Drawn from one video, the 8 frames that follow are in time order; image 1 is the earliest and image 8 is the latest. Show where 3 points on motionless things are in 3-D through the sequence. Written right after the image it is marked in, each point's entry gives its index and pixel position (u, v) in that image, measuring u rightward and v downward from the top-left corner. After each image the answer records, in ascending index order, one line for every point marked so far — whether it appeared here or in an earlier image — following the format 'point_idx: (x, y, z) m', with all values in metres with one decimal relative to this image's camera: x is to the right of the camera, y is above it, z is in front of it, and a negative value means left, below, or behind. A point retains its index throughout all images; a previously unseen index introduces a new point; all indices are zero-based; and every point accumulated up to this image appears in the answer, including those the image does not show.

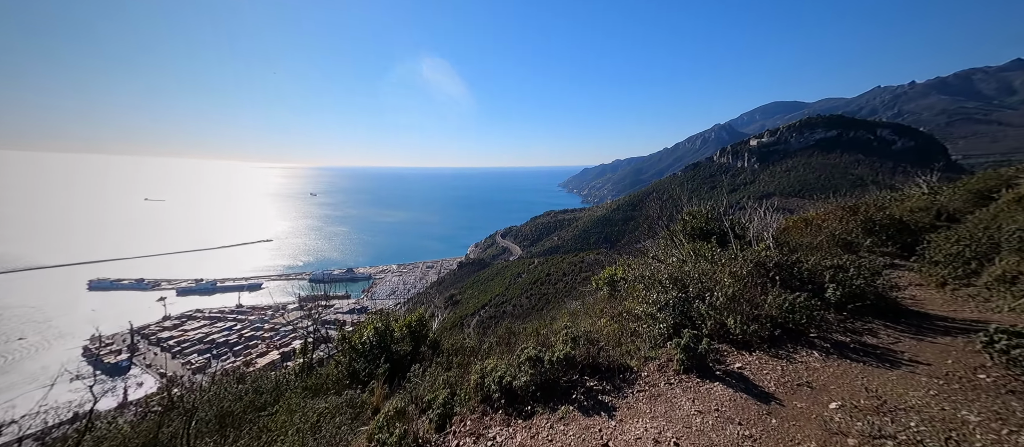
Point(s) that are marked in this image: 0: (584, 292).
0: (+3.8, -2.9, +16.4) m
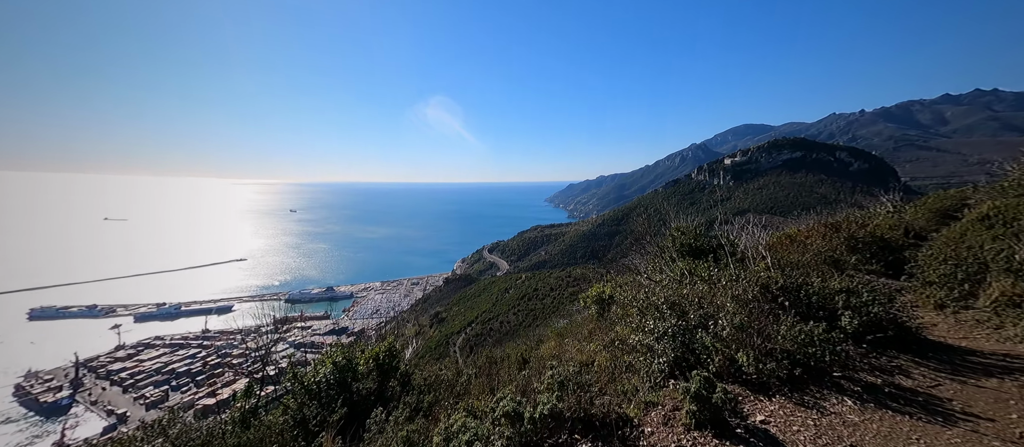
0: (+2.9, -3.7, +16.1) m
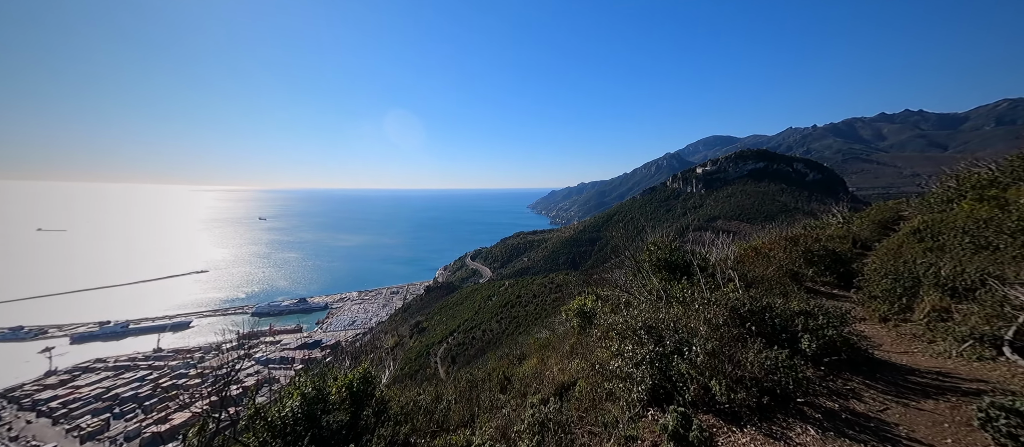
0: (+2.1, -4.1, +16.2) m
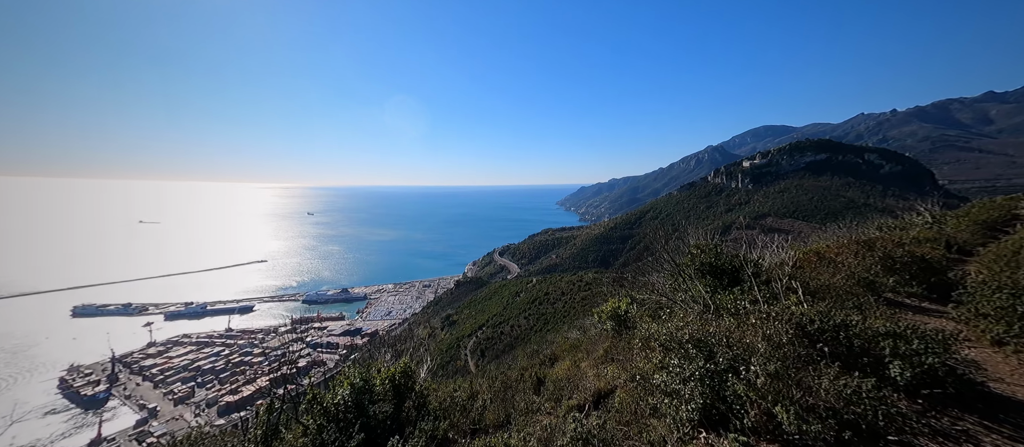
0: (+3.3, -4.0, +15.8) m
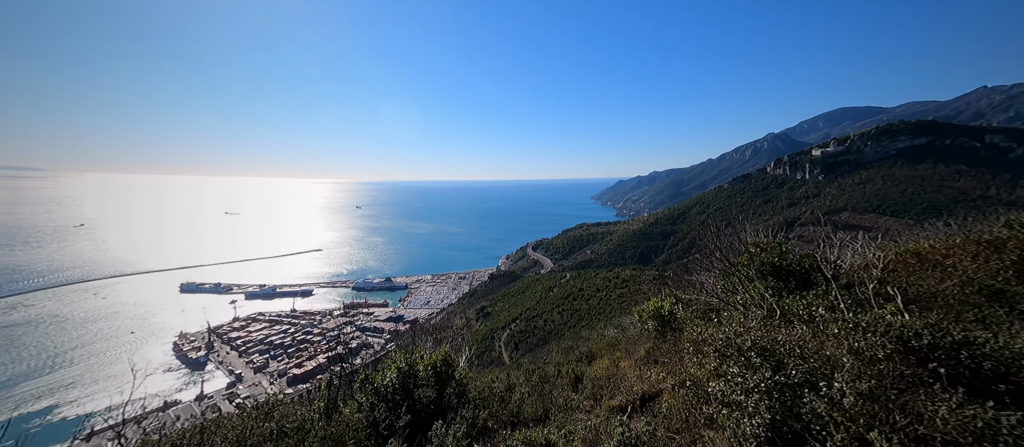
0: (+4.7, -3.7, +15.2) m
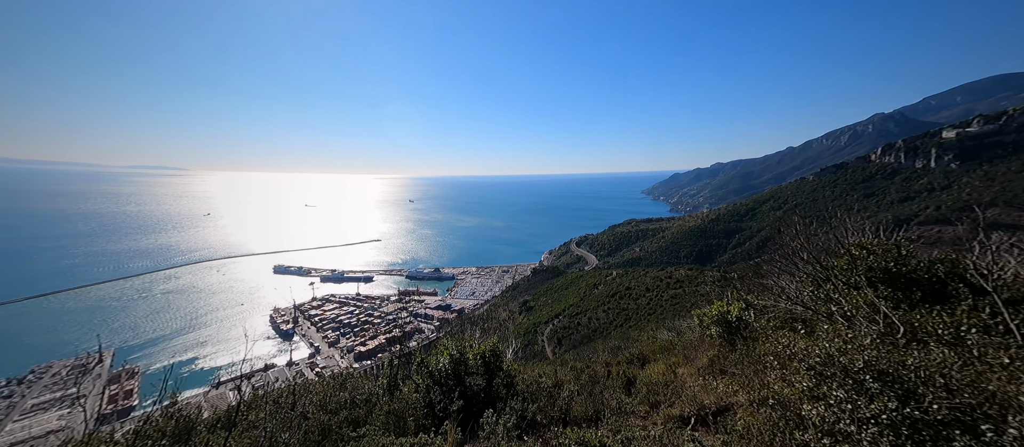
0: (+6.5, -3.6, +14.2) m
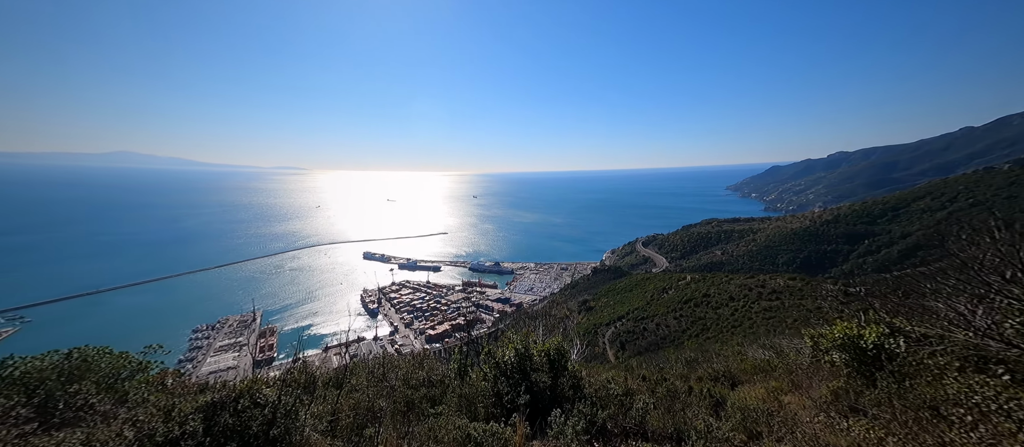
0: (+8.8, -3.6, +12.2) m
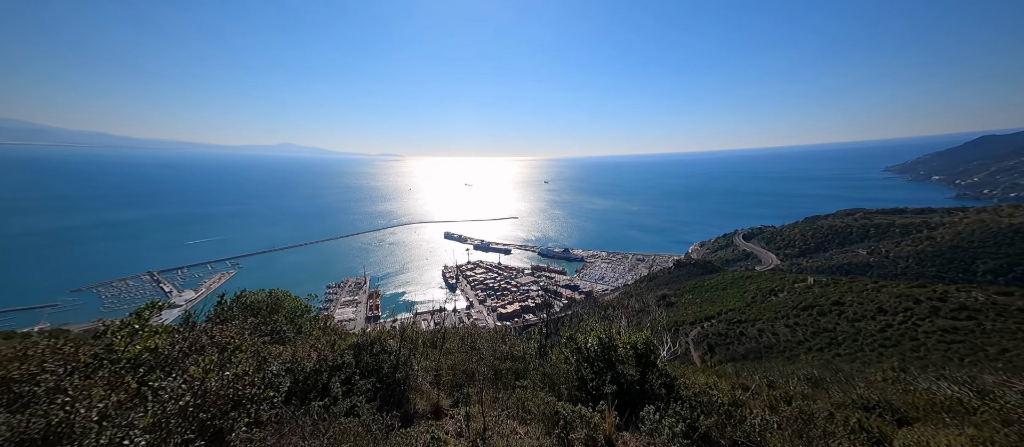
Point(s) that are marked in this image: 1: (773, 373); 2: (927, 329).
0: (+11.2, -3.4, +8.8) m
1: (+8.8, -4.9, +11.5) m
2: (+13.8, -3.6, +12.3) m
